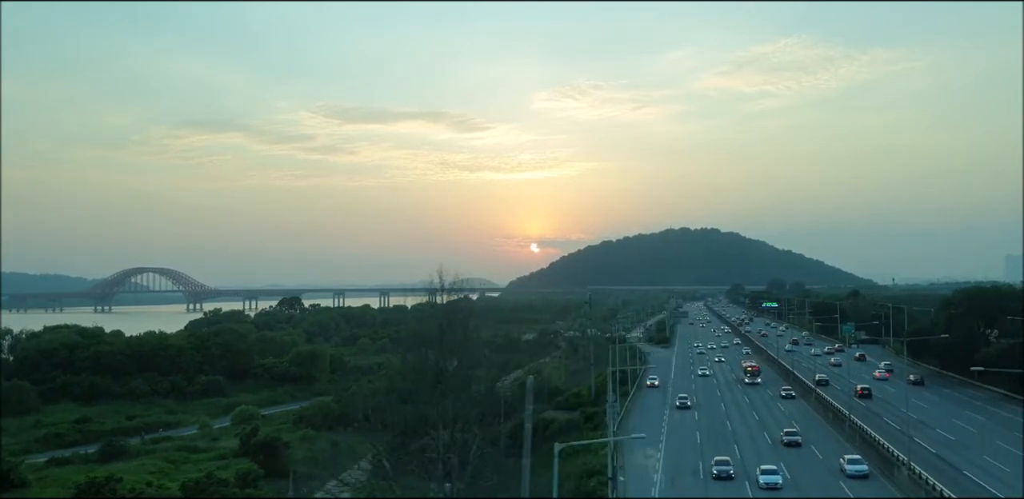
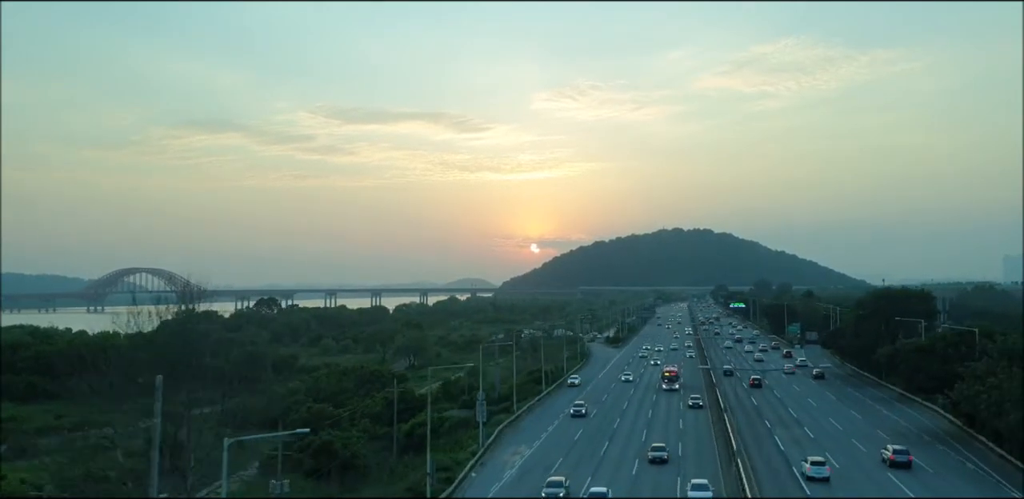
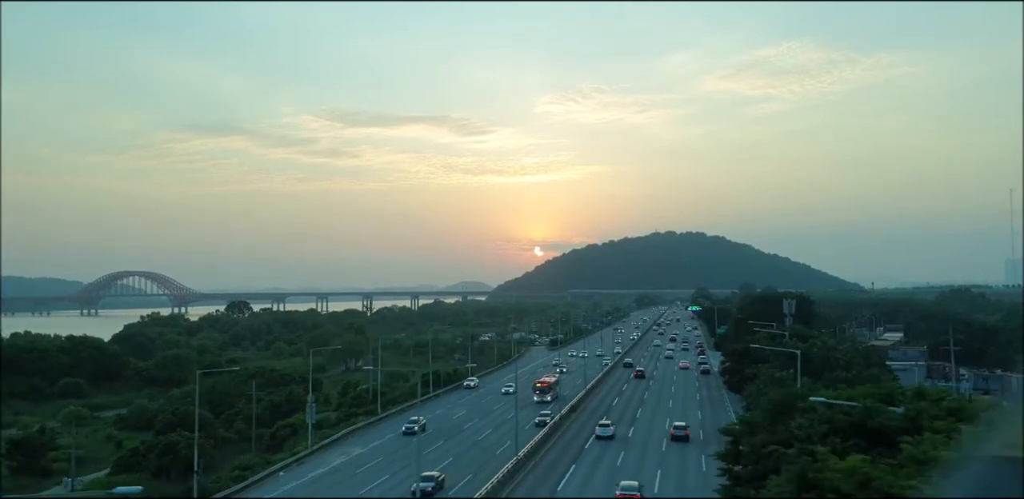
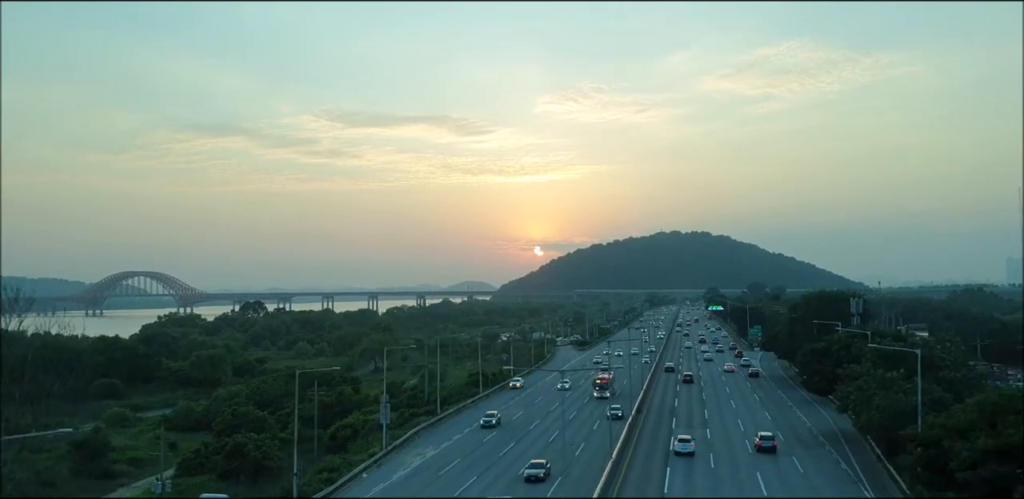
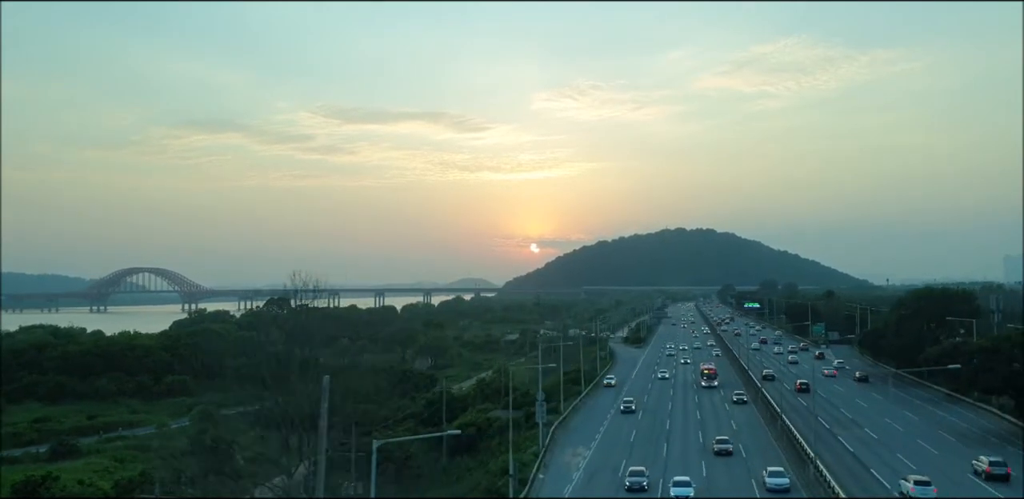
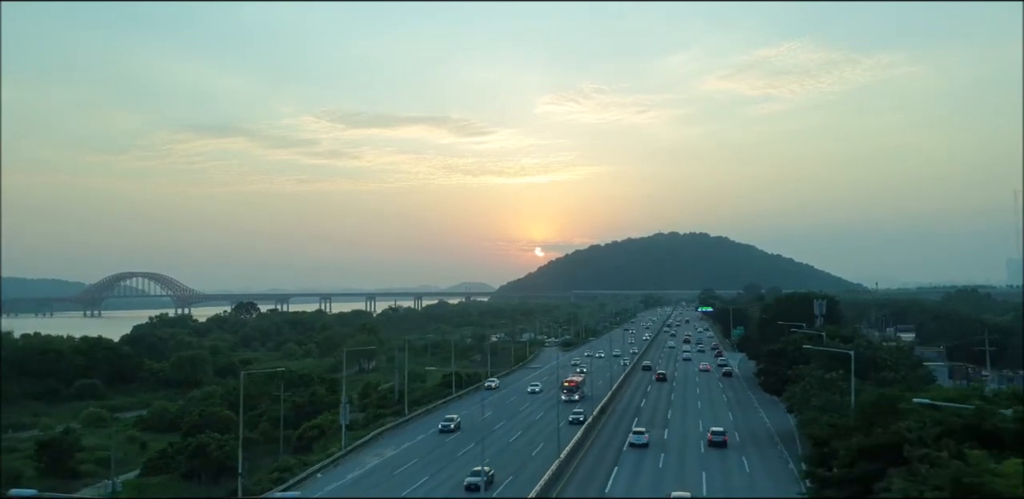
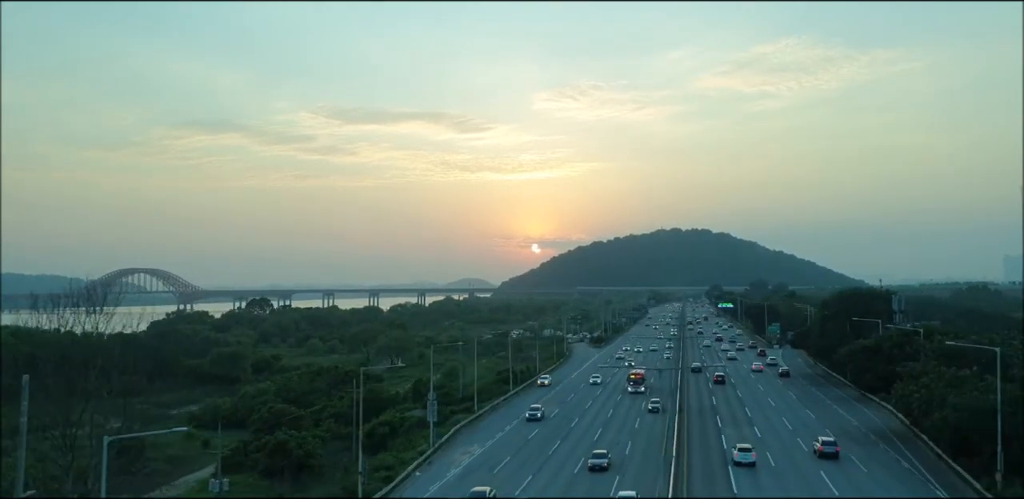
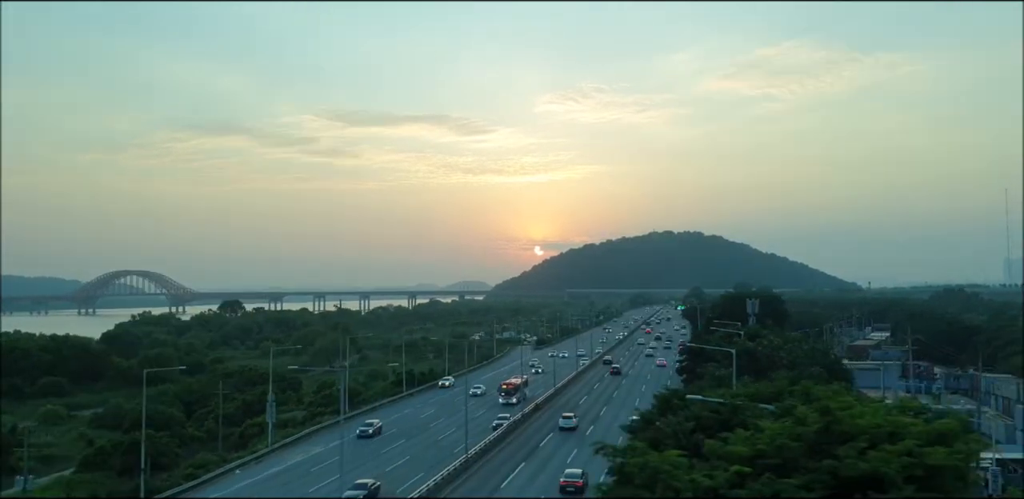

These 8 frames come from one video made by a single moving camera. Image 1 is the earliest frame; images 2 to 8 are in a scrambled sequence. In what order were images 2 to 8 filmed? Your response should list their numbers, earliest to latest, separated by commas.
5, 2, 7, 4, 6, 3, 8
